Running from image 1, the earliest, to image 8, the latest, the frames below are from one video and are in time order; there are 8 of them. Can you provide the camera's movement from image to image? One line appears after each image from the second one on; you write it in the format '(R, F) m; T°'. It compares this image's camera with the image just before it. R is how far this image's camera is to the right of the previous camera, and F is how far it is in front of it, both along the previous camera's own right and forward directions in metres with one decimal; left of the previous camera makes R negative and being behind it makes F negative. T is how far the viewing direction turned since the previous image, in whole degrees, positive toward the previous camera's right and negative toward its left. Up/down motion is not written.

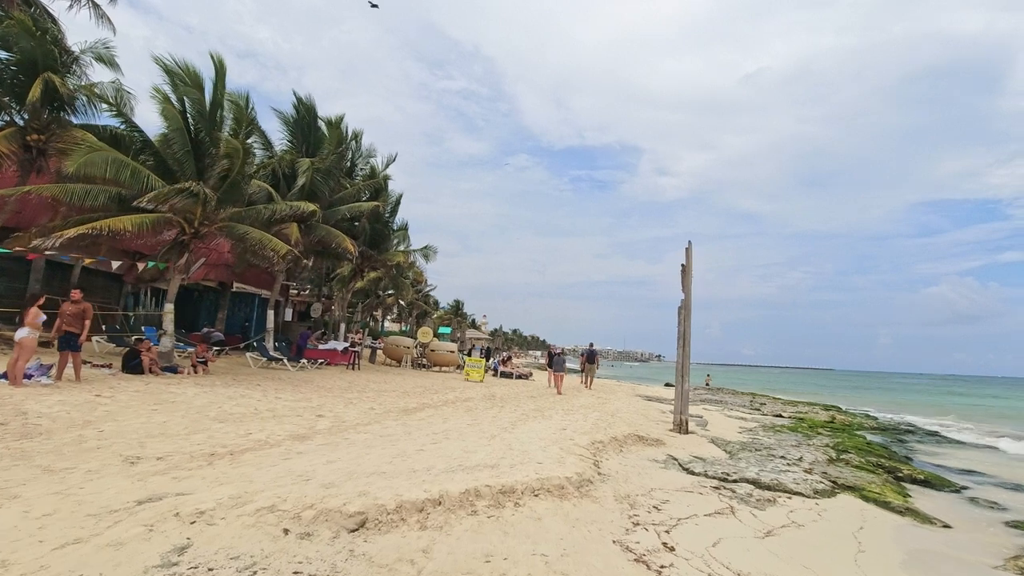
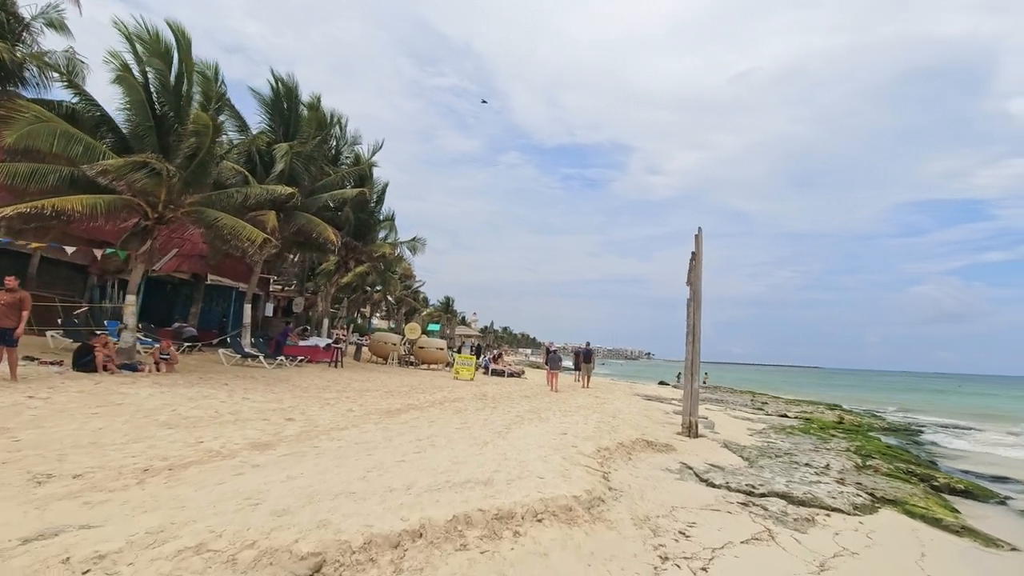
(-0.1, +1.1) m; +1°
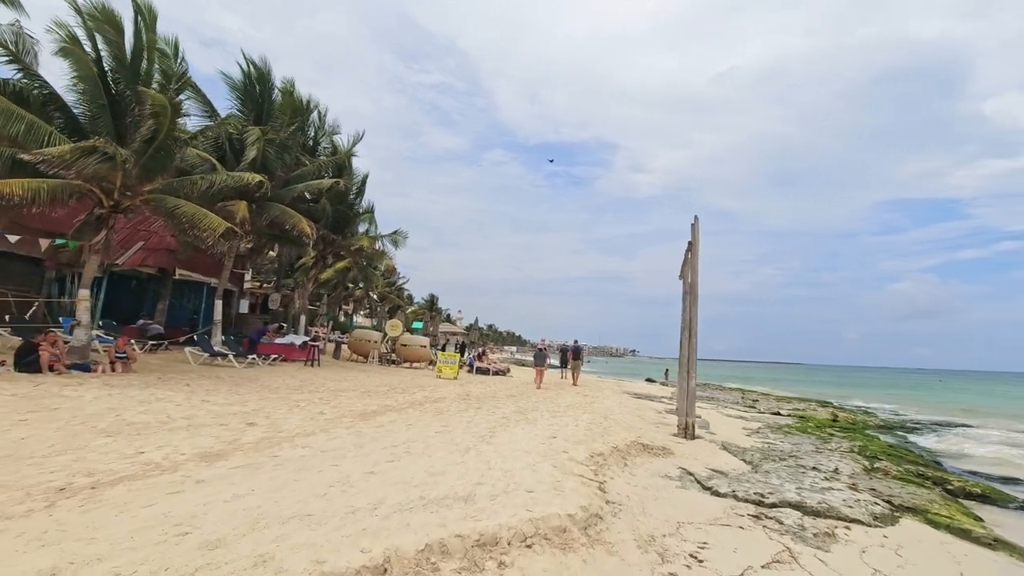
(0.0, +0.8) m; +2°
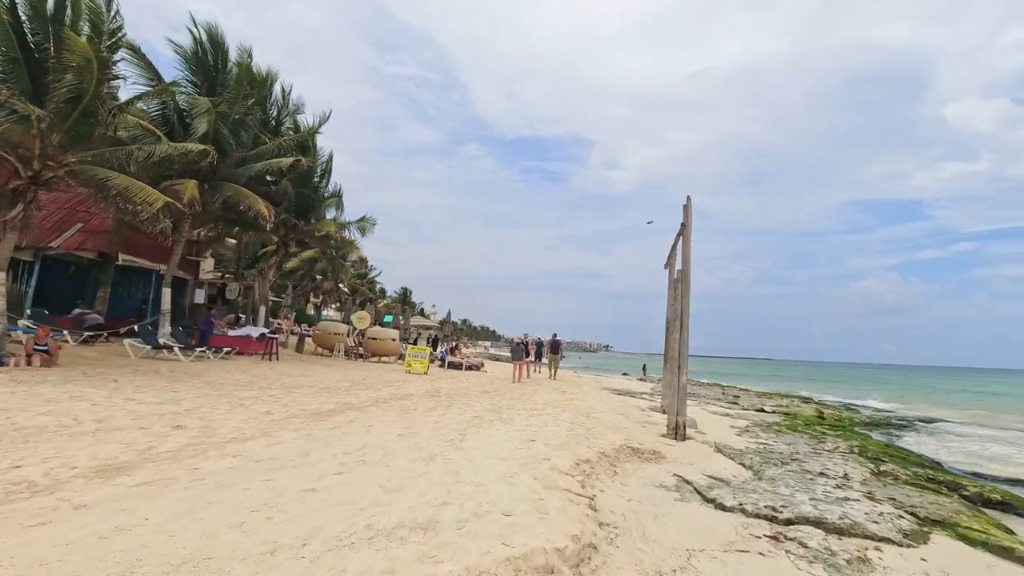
(0.0, +1.1) m; +3°
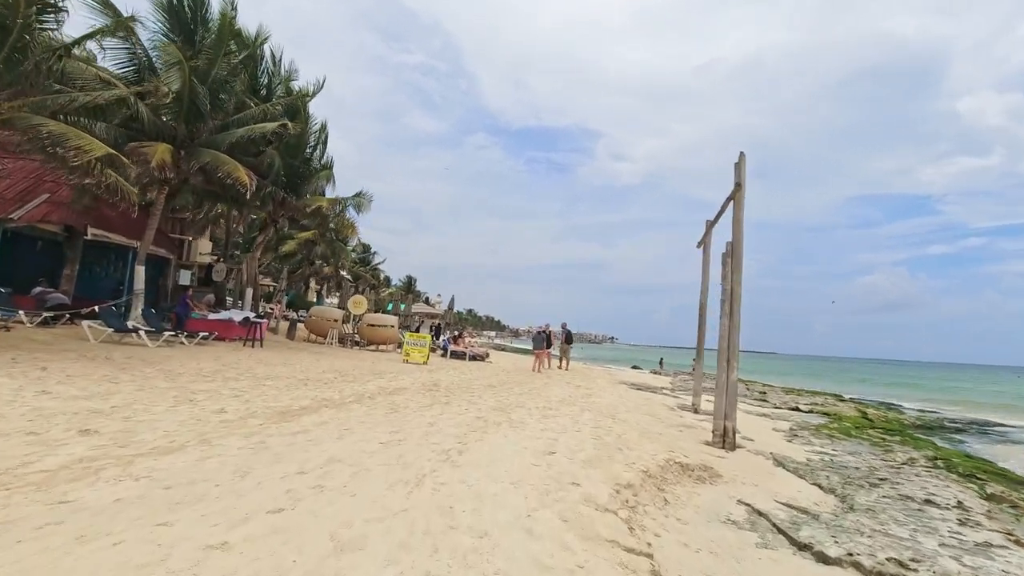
(-0.1, +1.8) m; -1°
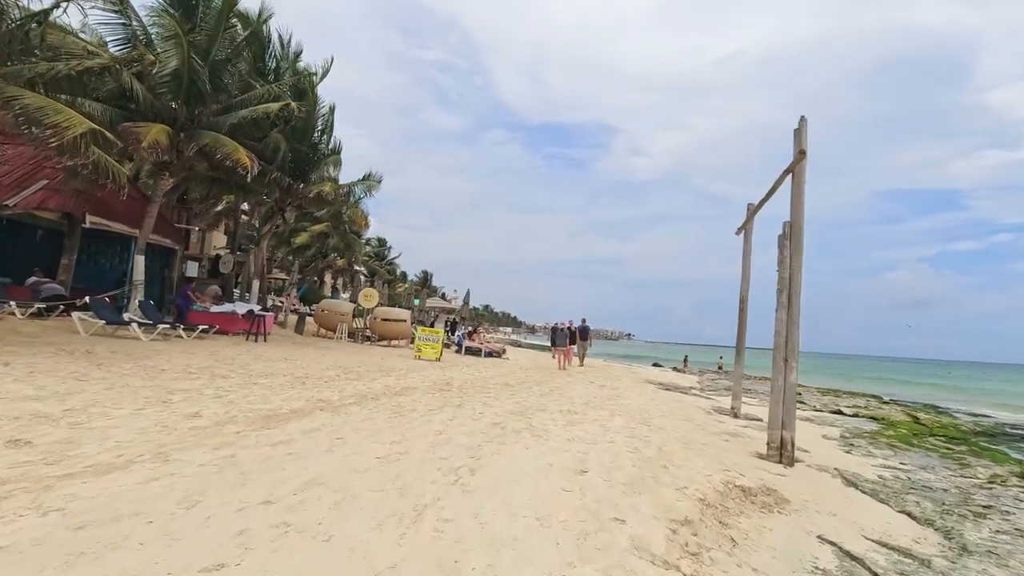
(-0.1, +1.1) m; -2°
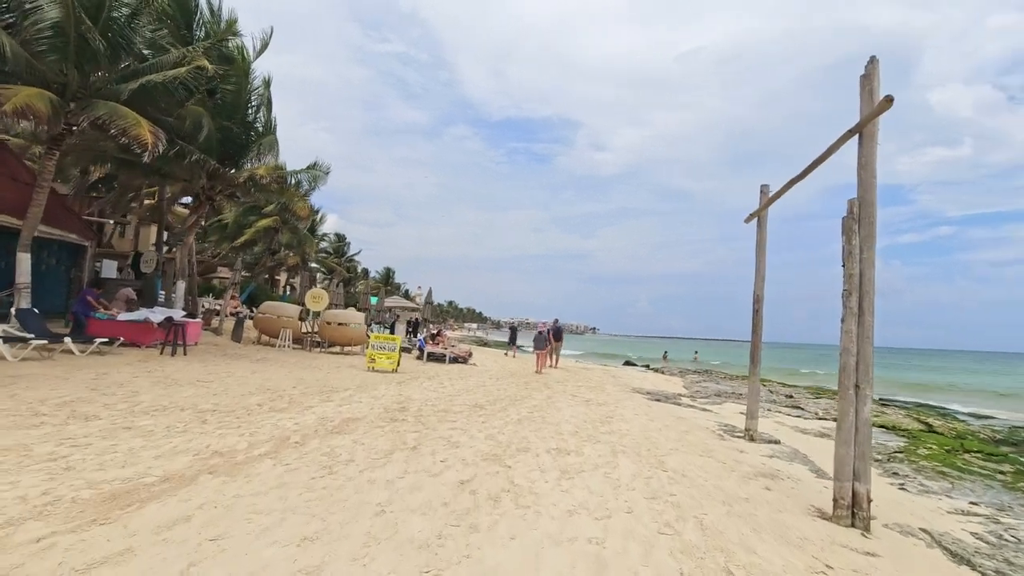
(-0.1, +2.1) m; +4°
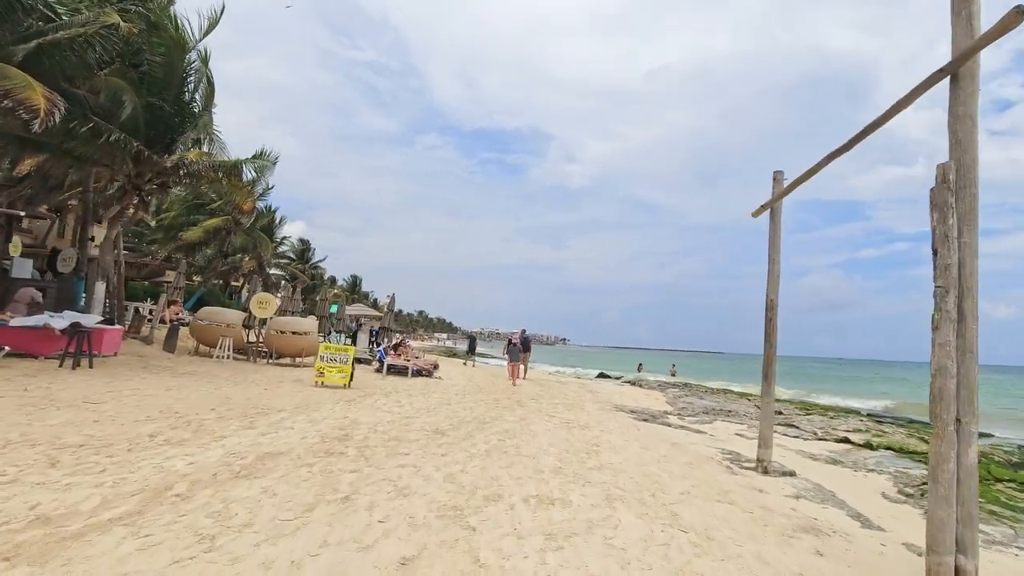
(0.0, +1.6) m; +3°
